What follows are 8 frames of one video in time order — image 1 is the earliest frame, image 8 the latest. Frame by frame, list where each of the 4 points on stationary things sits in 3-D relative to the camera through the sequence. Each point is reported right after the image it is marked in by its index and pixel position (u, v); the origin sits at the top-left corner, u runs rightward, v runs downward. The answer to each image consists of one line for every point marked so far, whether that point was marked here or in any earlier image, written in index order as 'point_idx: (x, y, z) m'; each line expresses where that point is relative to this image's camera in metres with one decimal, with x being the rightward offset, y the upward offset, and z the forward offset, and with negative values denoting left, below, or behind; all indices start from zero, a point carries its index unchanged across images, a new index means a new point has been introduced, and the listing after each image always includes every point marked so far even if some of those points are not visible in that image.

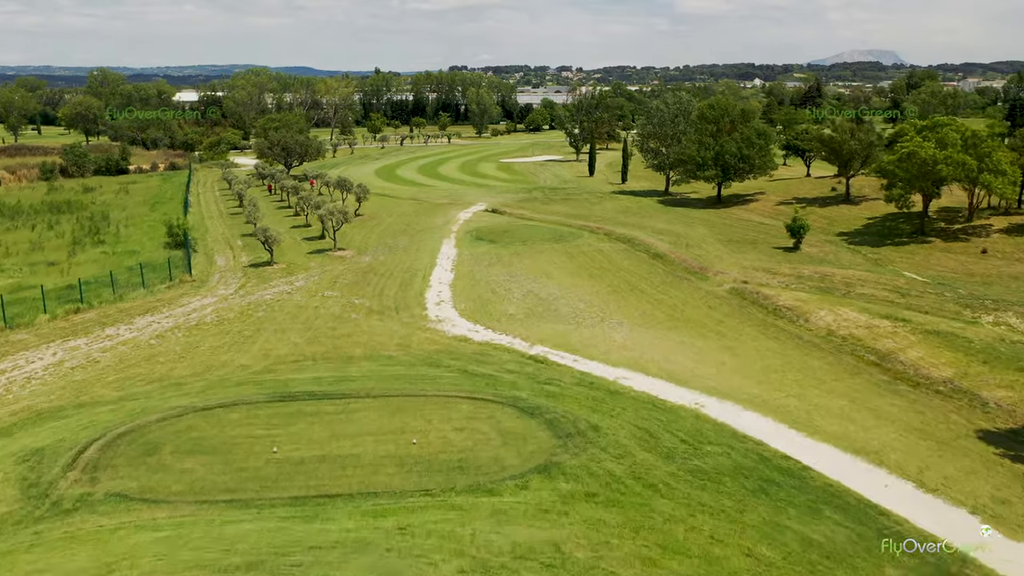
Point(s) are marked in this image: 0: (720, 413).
0: (+5.7, -3.4, +19.4) m
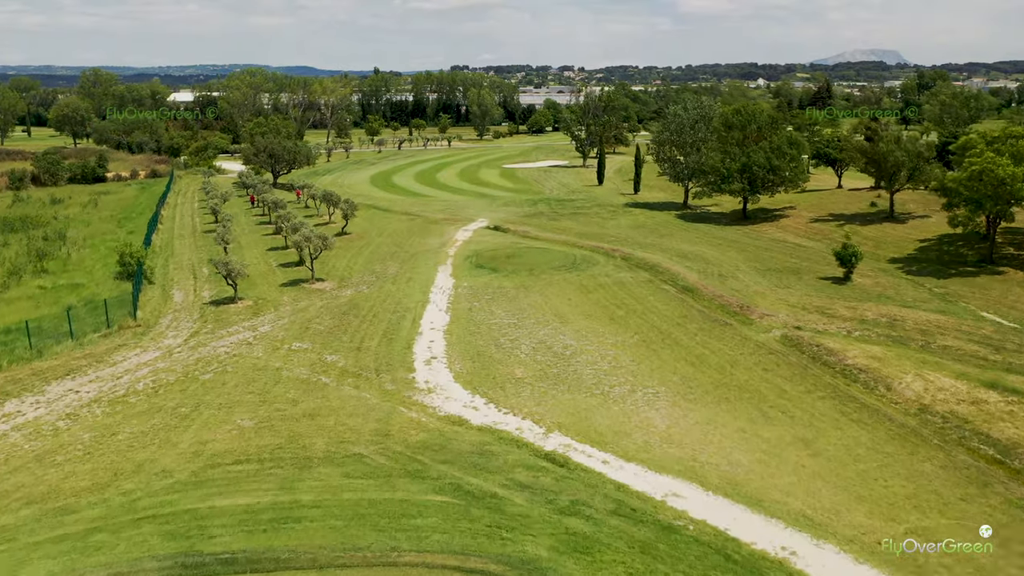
0: (+6.0, -5.4, +13.6) m
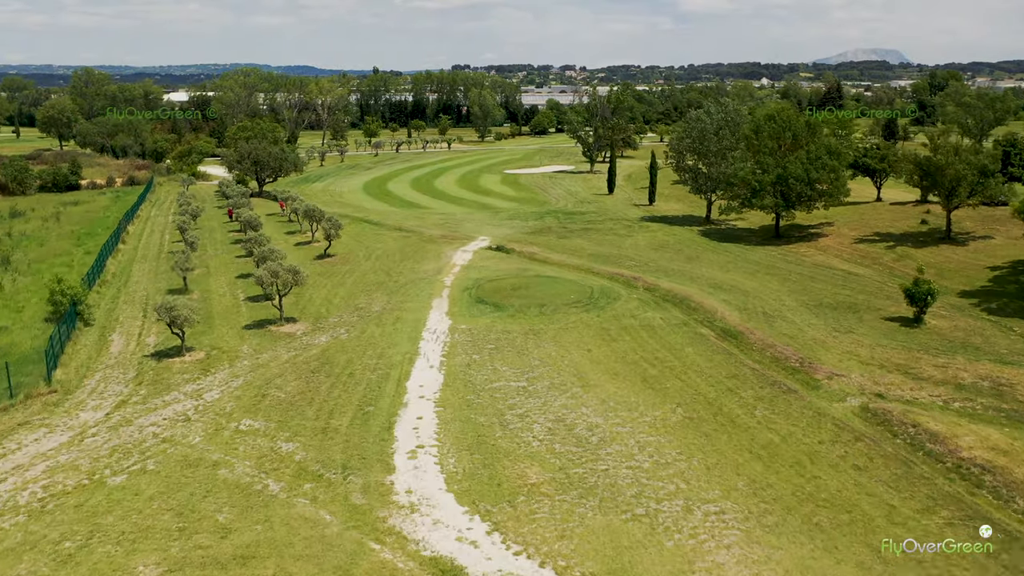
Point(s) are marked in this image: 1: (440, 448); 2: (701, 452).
0: (+6.2, -7.3, +7.6) m
1: (-2.0, -4.5, +19.7) m
2: (+5.2, -4.5, +19.6) m
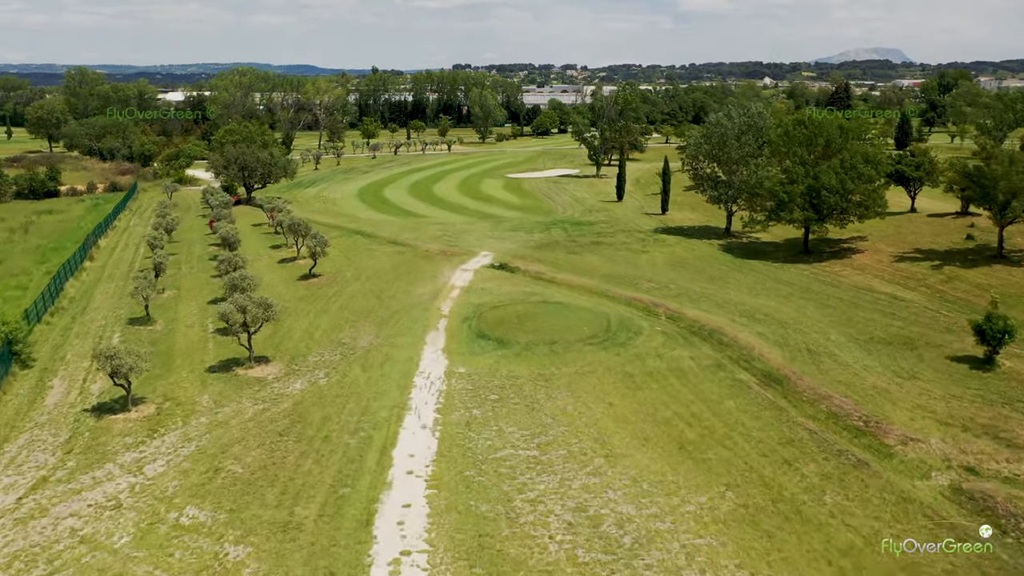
0: (+6.4, -8.7, +3.2) m
1: (-1.8, -5.8, +15.4) m
2: (+5.5, -5.9, +15.2) m
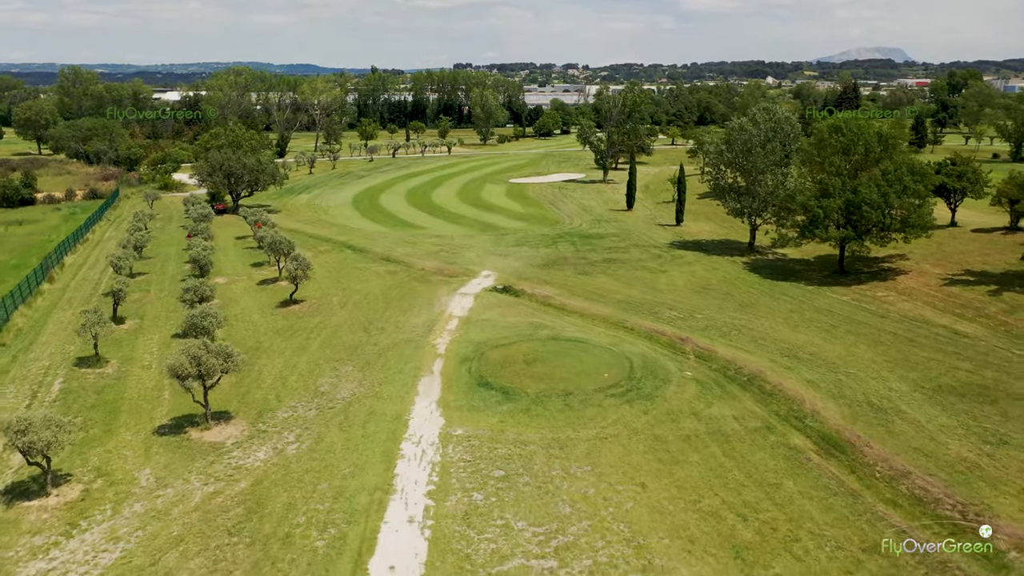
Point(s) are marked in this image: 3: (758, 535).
0: (+6.7, -10.2, -1.2) m
1: (-1.5, -7.3, +11.0) m
2: (+5.7, -7.4, +10.8) m
3: (+5.8, -5.8, +16.7) m
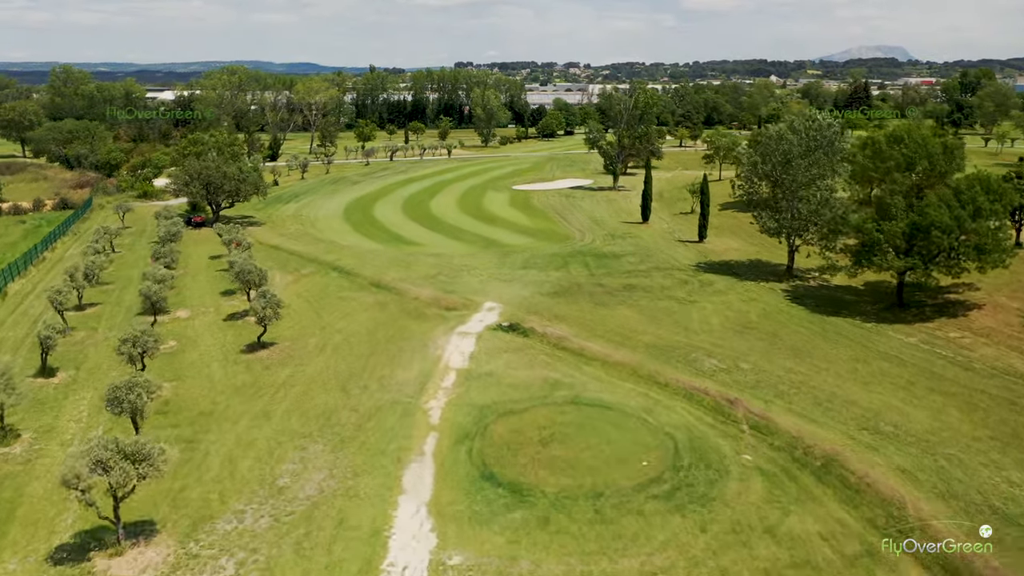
0: (+7.0, -12.1, -6.8) m
1: (-1.2, -9.2, +5.3) m
2: (+6.0, -9.2, +5.1) m
3: (+6.2, -7.7, +11.0) m
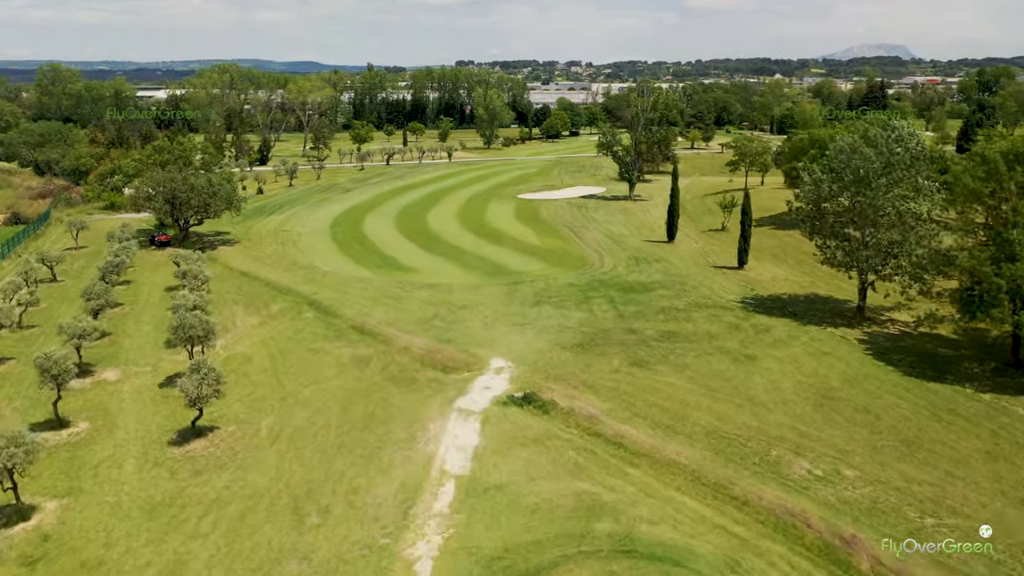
0: (+7.5, -14.4, -14.5) m
1: (-0.7, -11.5, -2.3) m
2: (+6.5, -11.6, -2.5) m
3: (+6.7, -10.0, +3.4) m
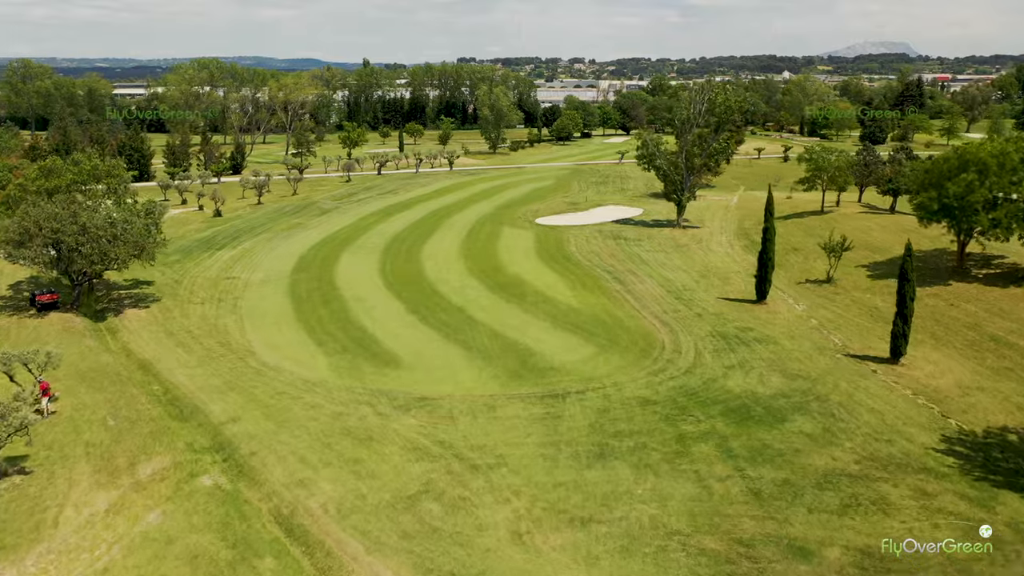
0: (+8.8, -19.2, -30.5) m
1: (+0.7, -16.1, -18.3) m
2: (+7.9, -16.2, -18.6) m
3: (+8.1, -14.6, -12.7) m
